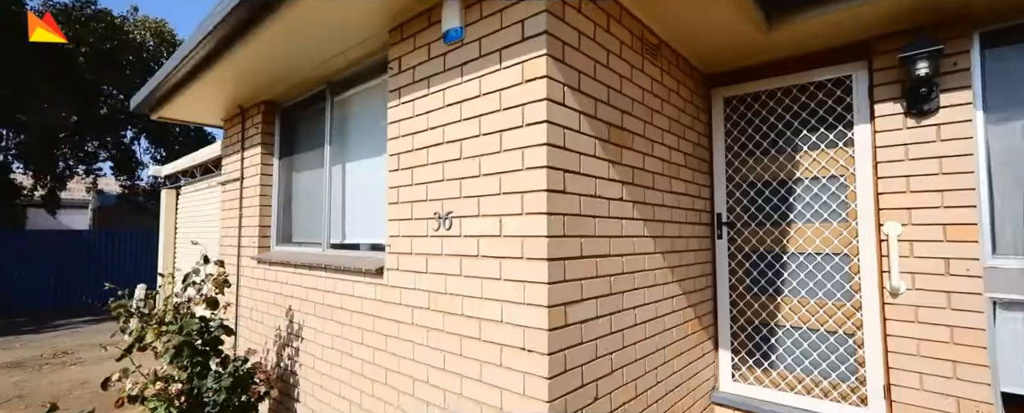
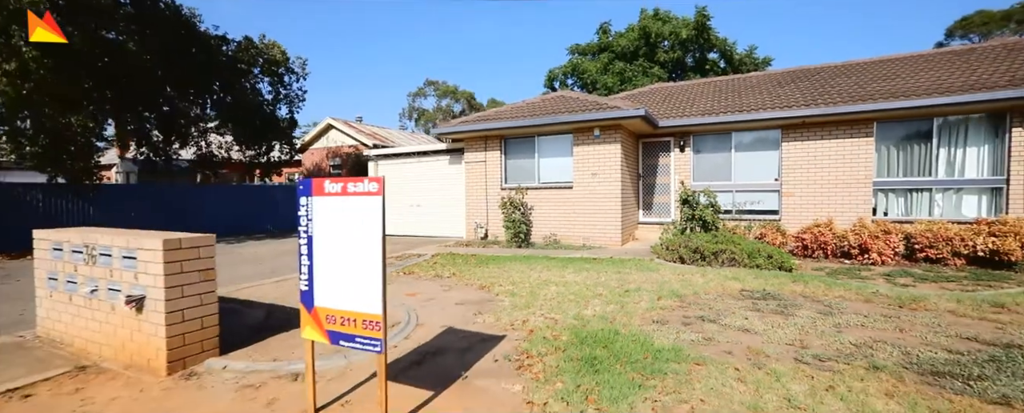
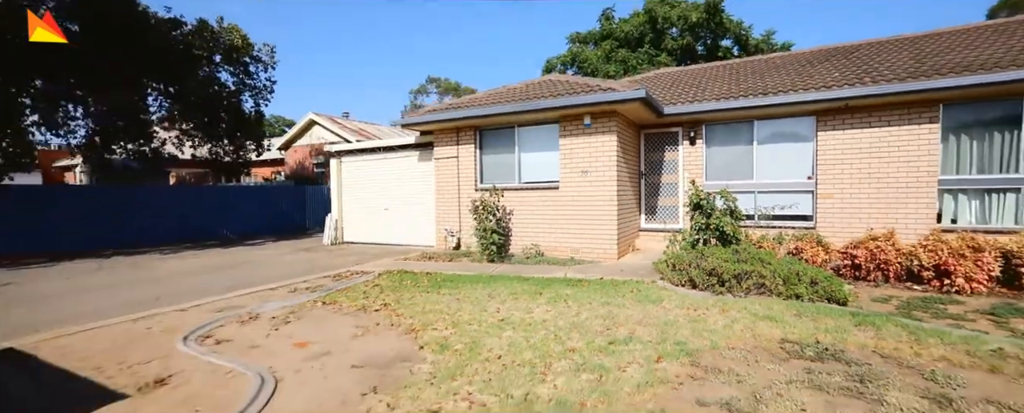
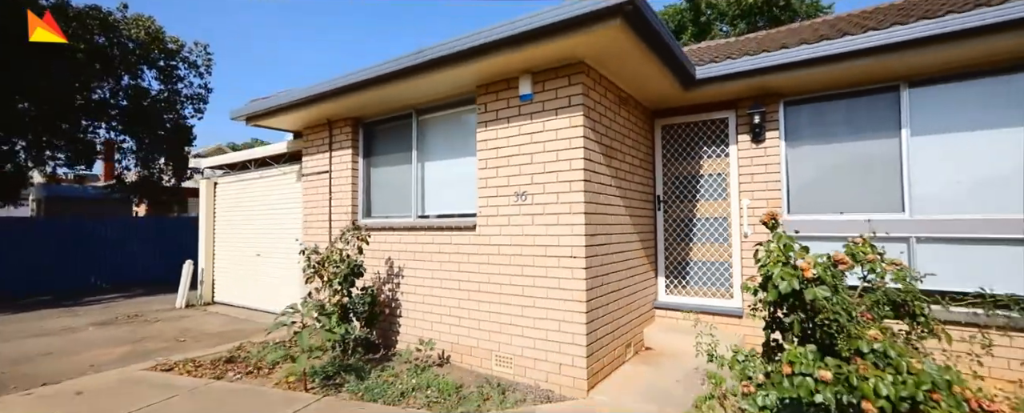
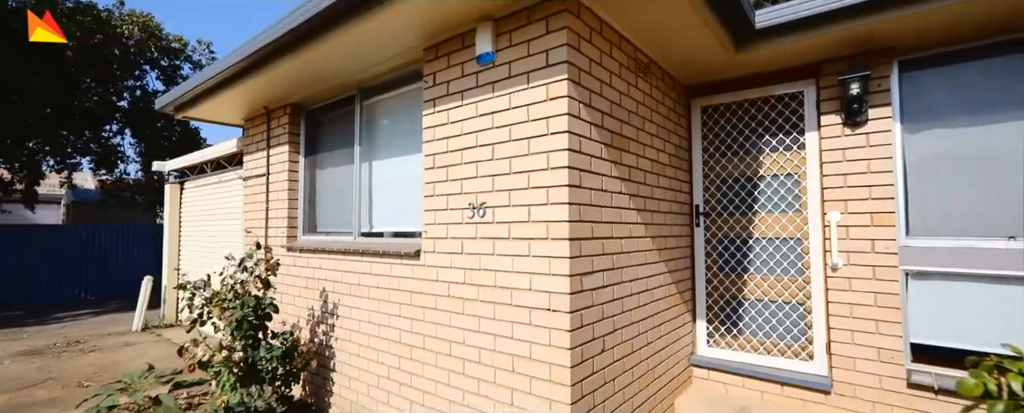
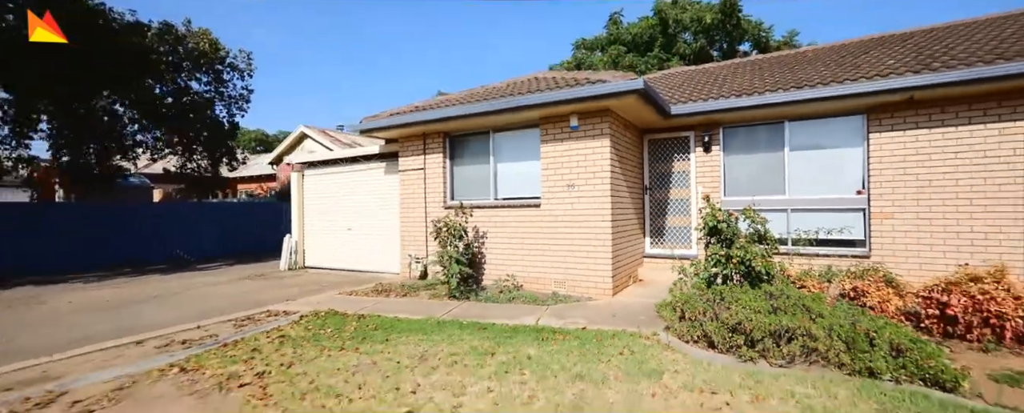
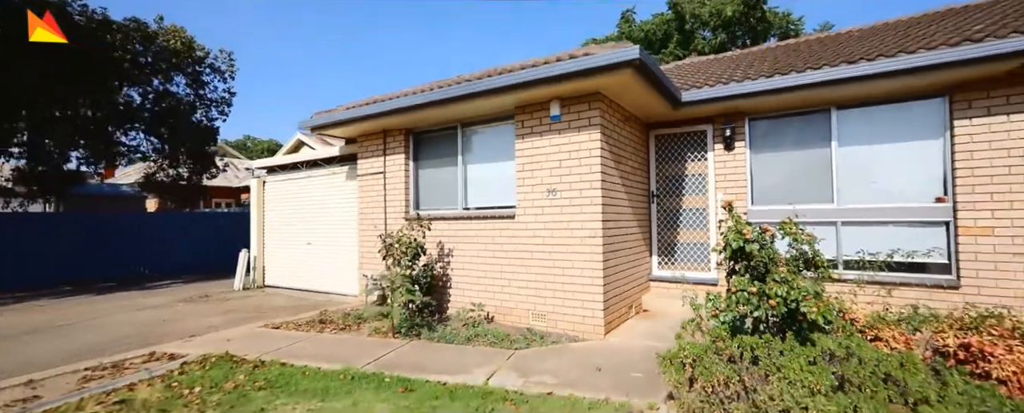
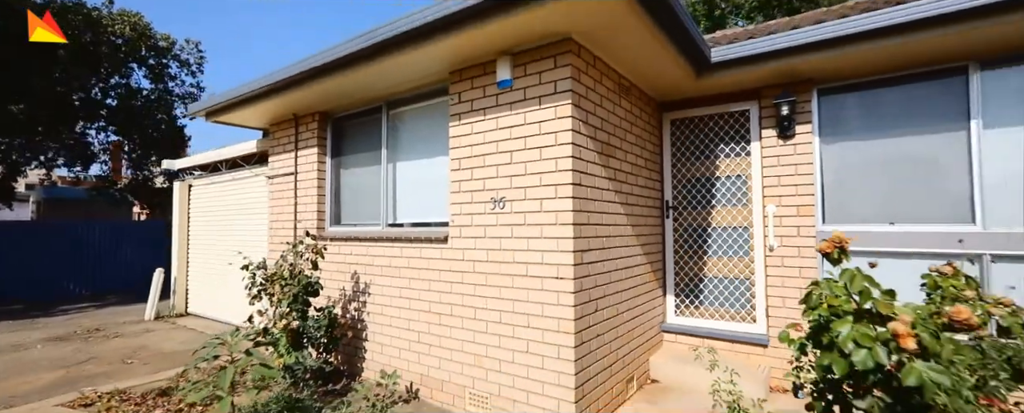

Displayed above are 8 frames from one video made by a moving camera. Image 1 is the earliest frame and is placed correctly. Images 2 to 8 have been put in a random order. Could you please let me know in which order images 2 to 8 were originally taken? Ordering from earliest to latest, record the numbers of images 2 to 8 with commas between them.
5, 8, 4, 7, 6, 3, 2
